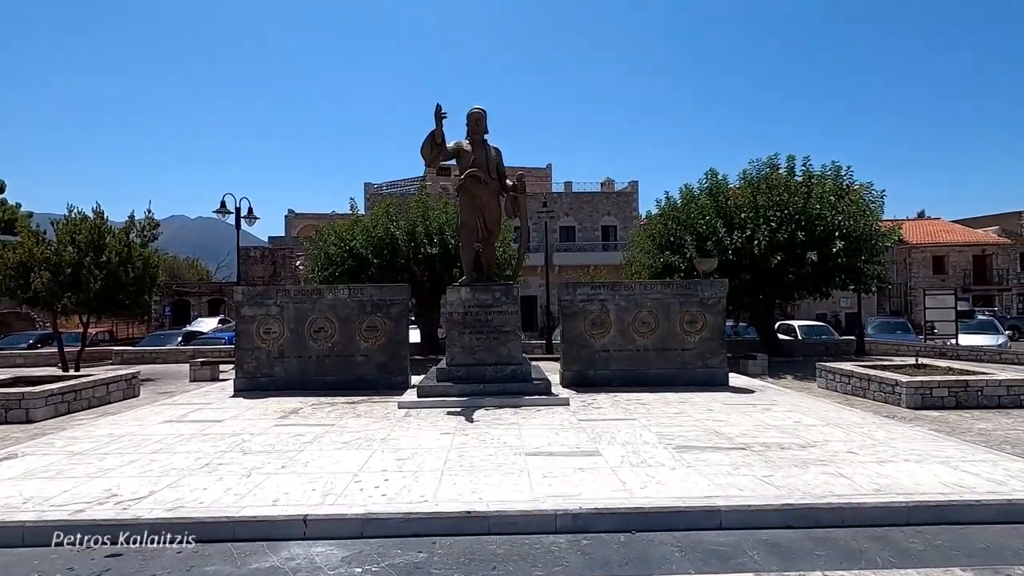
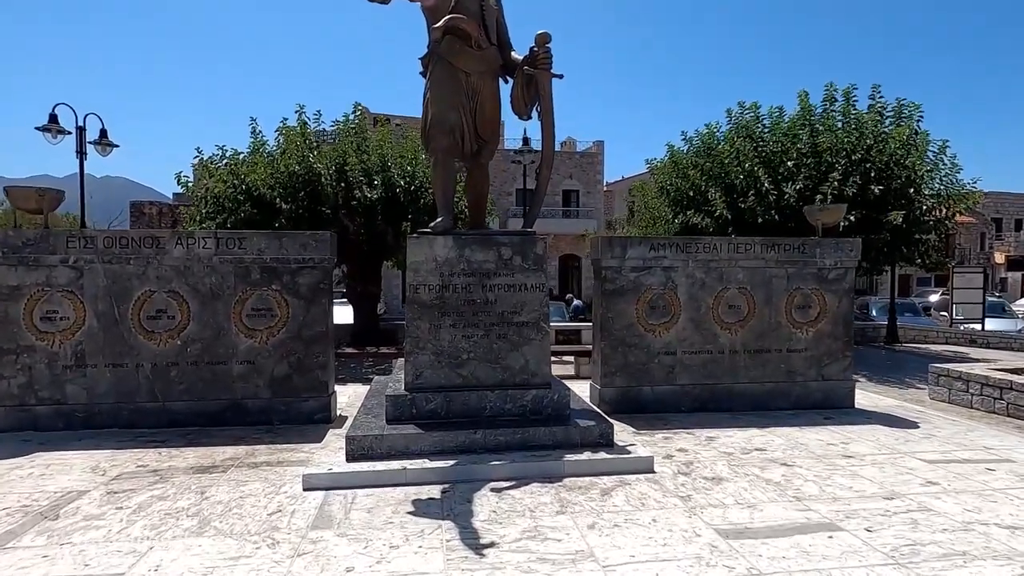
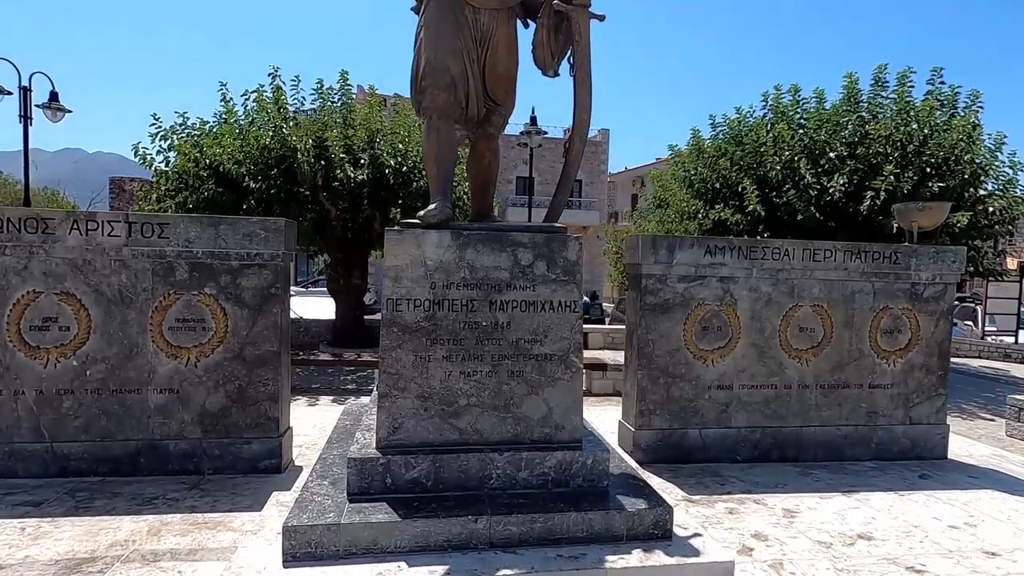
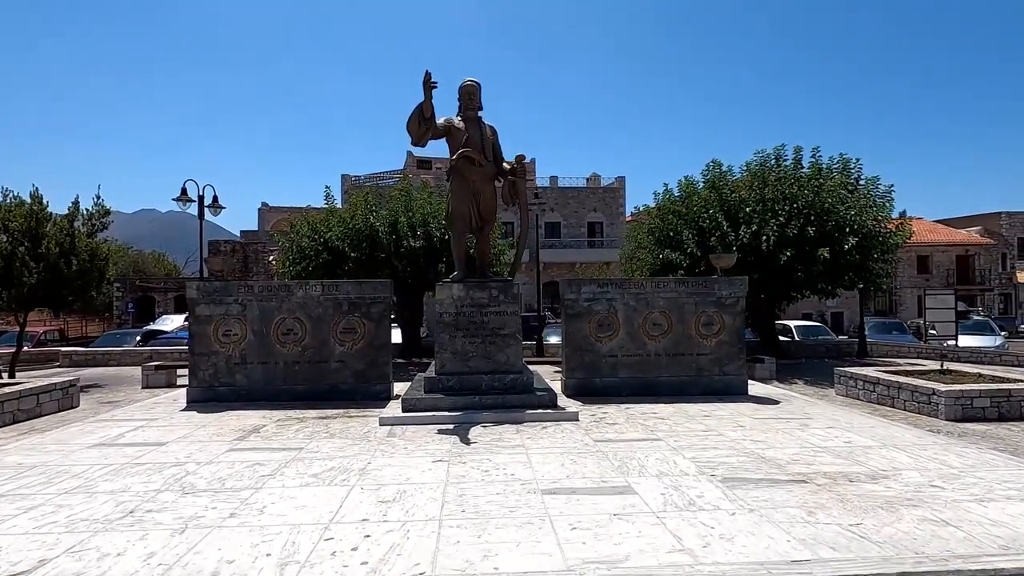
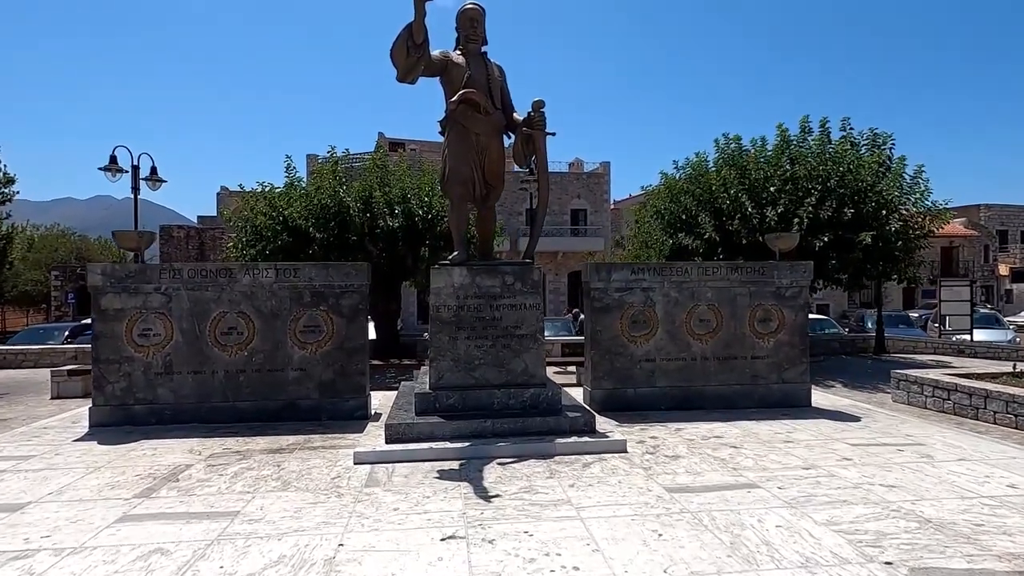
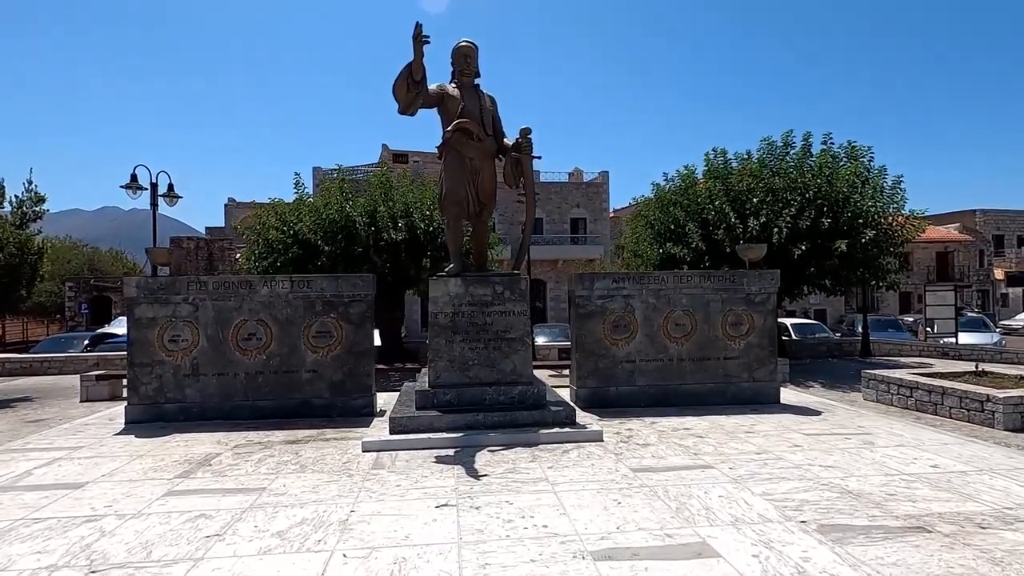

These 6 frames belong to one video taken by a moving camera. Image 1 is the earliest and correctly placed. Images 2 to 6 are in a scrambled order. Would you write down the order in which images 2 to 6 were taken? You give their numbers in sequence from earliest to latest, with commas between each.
4, 6, 5, 2, 3
